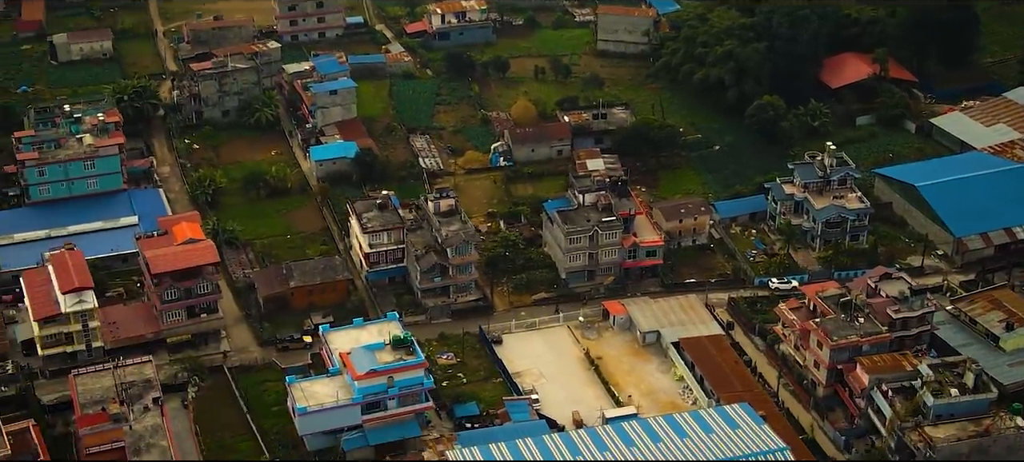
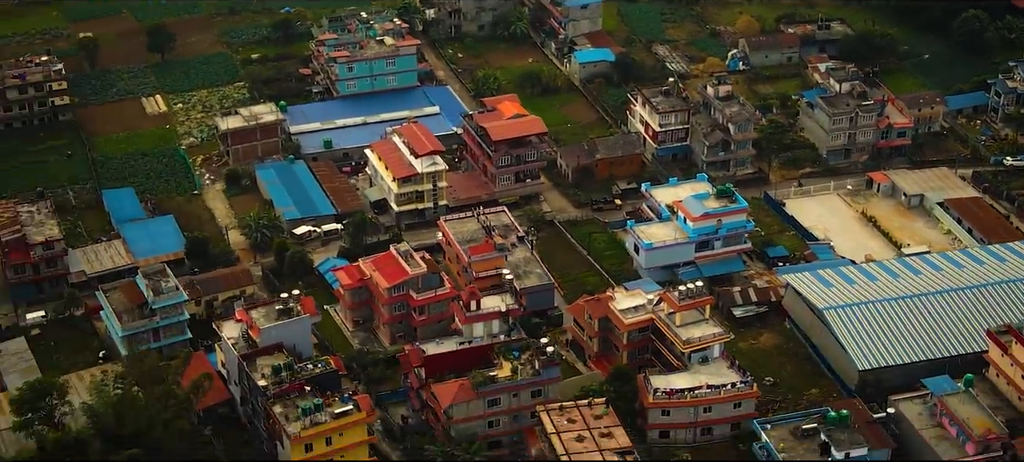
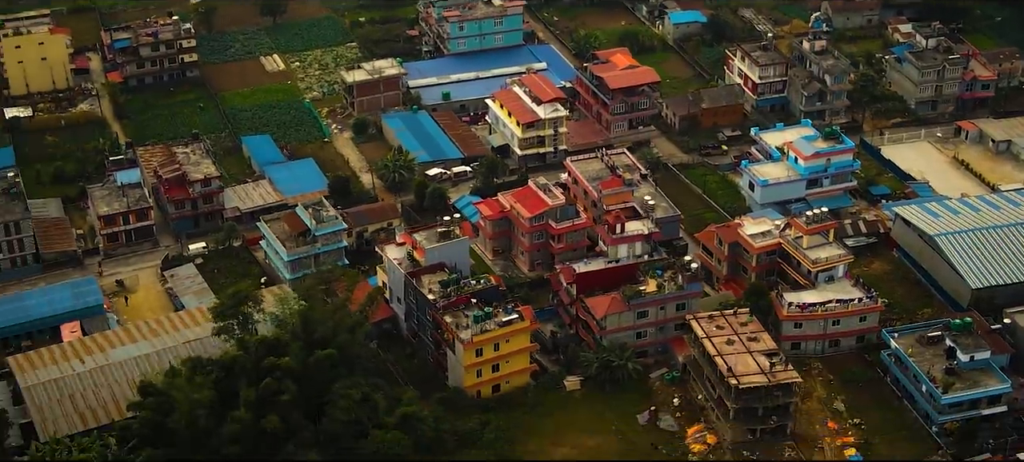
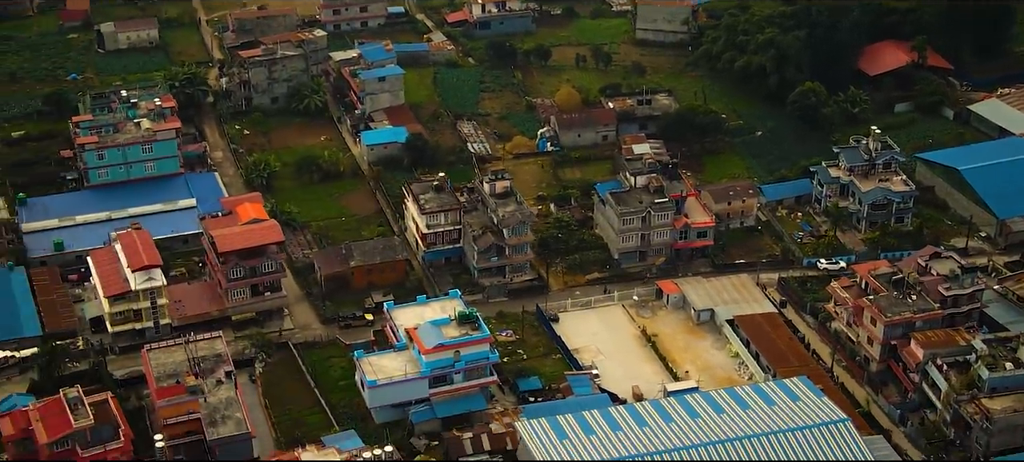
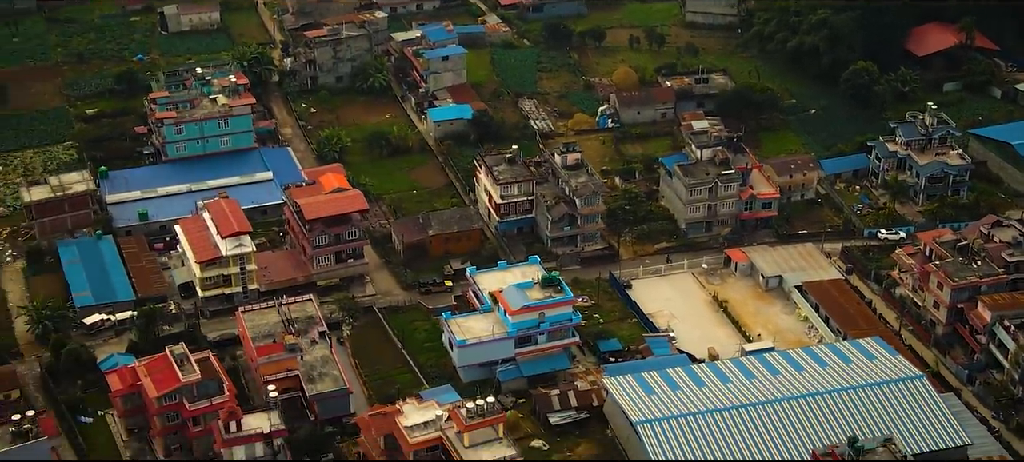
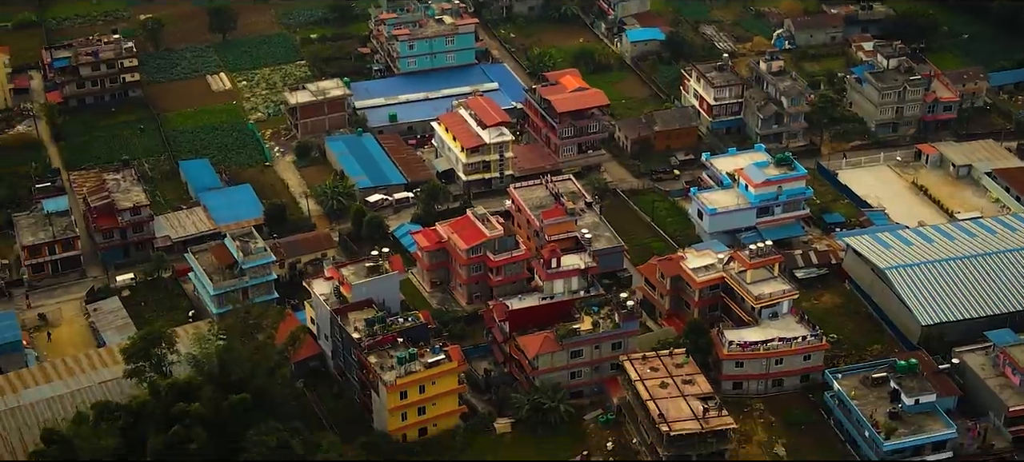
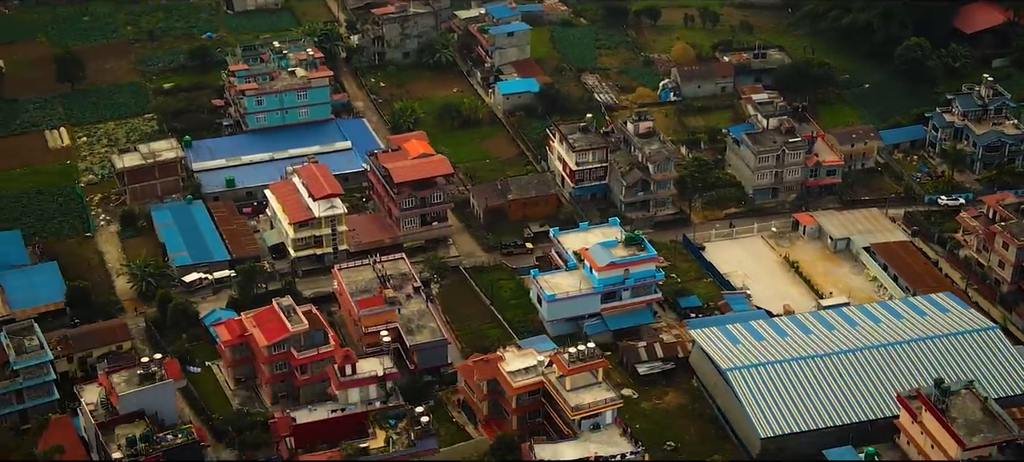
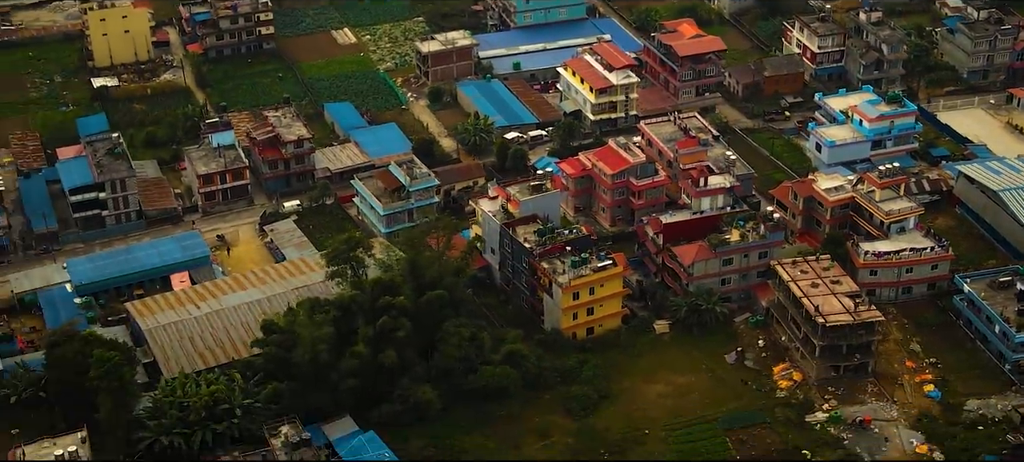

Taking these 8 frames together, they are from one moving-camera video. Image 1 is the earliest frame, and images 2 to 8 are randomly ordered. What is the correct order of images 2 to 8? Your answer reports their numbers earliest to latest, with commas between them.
4, 5, 7, 2, 6, 3, 8
